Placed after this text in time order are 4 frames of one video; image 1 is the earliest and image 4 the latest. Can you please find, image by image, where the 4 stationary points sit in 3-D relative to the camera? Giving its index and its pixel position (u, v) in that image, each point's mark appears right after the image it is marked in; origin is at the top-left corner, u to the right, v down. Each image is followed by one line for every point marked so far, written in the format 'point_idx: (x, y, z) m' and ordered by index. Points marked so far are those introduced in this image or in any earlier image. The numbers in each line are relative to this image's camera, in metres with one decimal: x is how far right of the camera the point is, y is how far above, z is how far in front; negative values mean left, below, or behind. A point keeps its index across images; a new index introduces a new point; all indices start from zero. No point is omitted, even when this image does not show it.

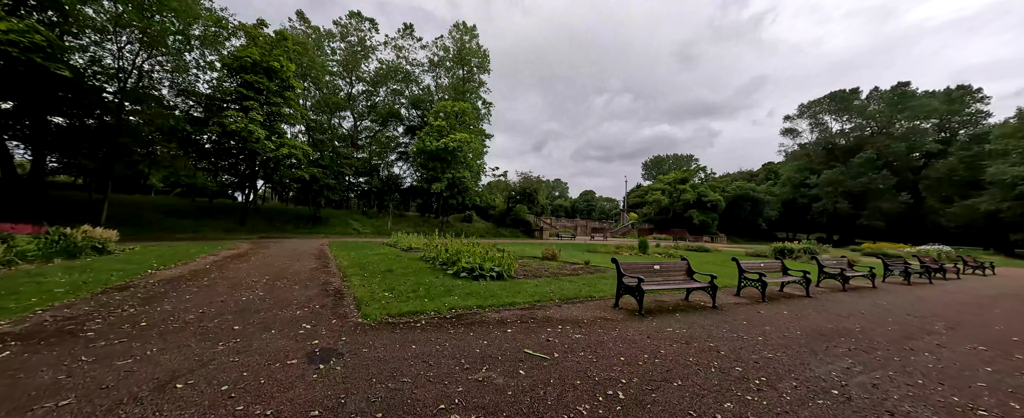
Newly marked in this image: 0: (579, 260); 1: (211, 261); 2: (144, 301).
0: (+2.5, -1.9, +11.7) m
1: (-8.6, -1.5, +9.1) m
2: (-5.5, -1.4, +4.7) m
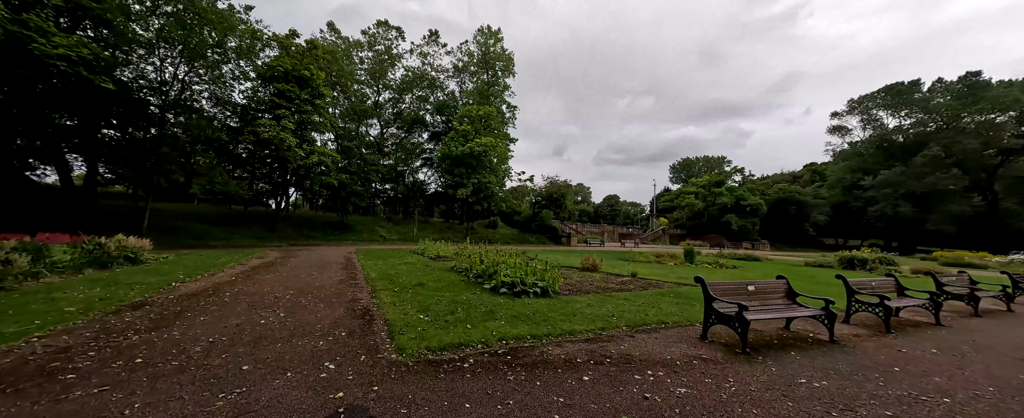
0: (+3.7, -2.1, +10.5) m
1: (-7.6, -1.8, +8.8) m
2: (-4.7, -1.5, +4.2) m
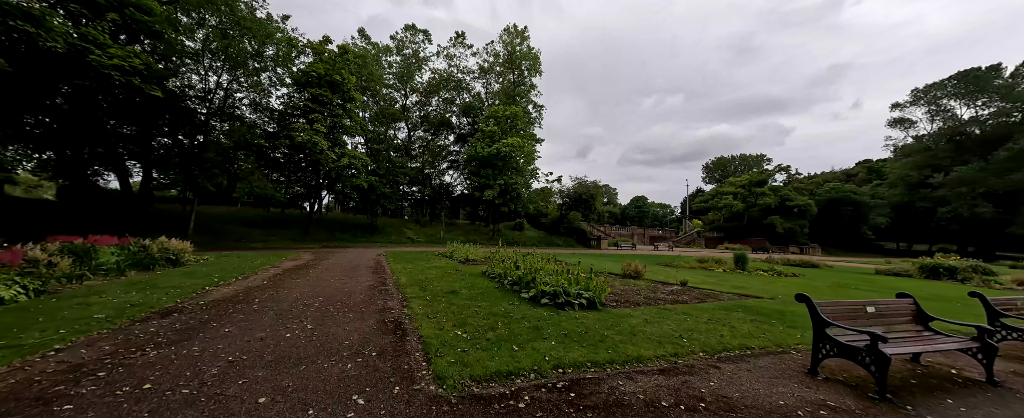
0: (+4.8, -2.1, +9.6) m
1: (-6.6, -1.8, +8.7) m
2: (-4.1, -1.6, +3.9) m
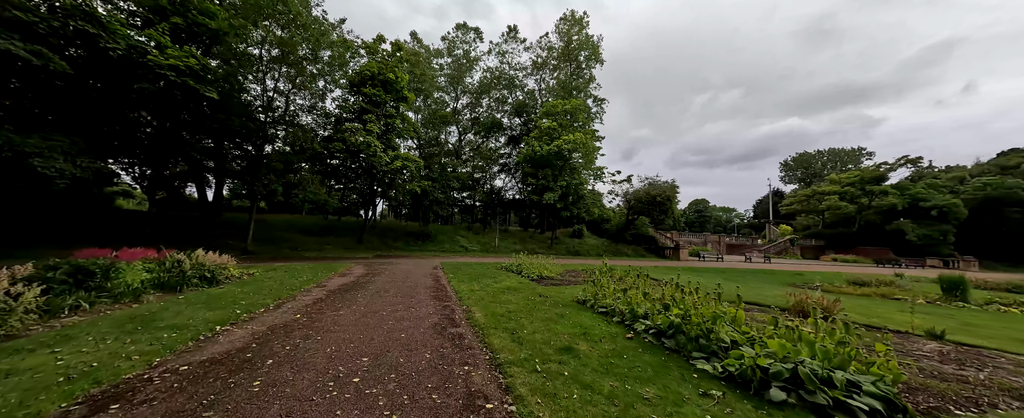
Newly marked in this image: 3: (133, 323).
0: (+7.1, -2.2, +6.0) m
1: (-4.3, -2.0, +6.7) m
2: (-2.5, -1.6, +1.6) m
3: (-5.7, -1.7, +4.7) m
